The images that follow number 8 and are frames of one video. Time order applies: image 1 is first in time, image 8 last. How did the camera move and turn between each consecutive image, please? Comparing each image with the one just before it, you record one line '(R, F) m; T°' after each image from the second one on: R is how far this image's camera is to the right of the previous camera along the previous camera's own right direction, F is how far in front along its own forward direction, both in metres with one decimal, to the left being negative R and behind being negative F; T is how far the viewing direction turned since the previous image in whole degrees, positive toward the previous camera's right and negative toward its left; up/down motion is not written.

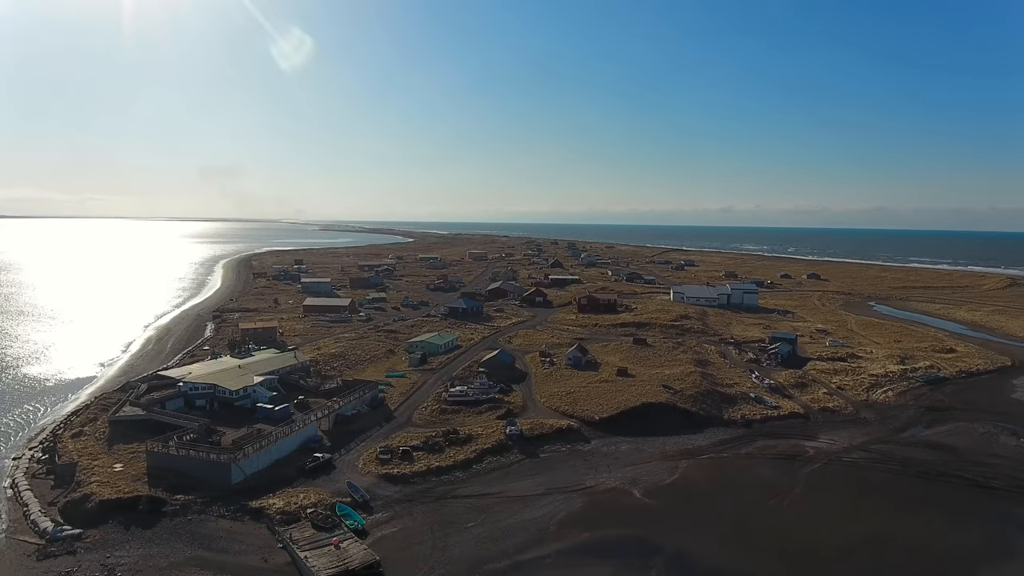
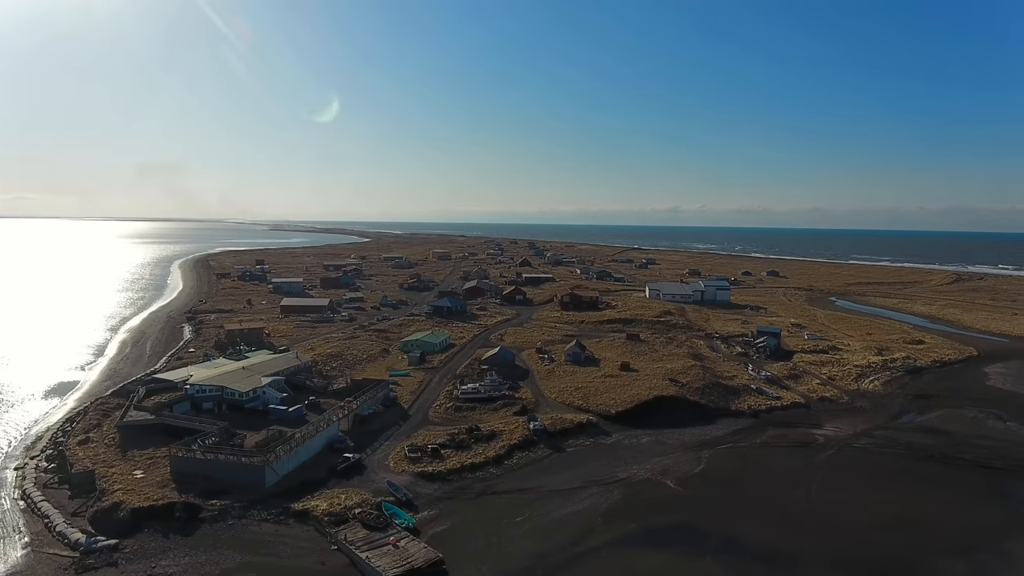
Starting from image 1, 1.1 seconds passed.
(-2.5, 0.0) m; +5°
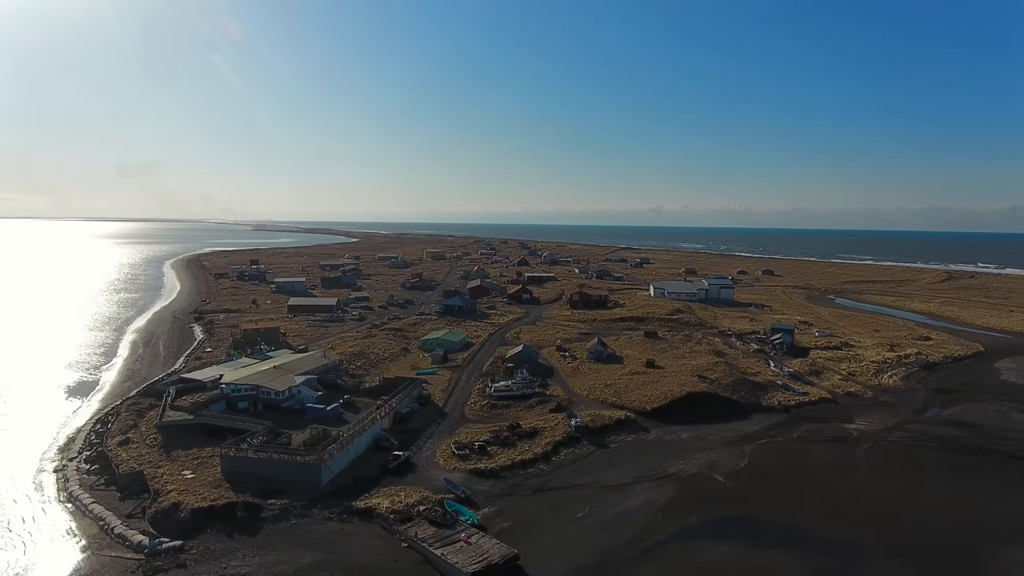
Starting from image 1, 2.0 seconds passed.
(-2.0, +0.1) m; +1°
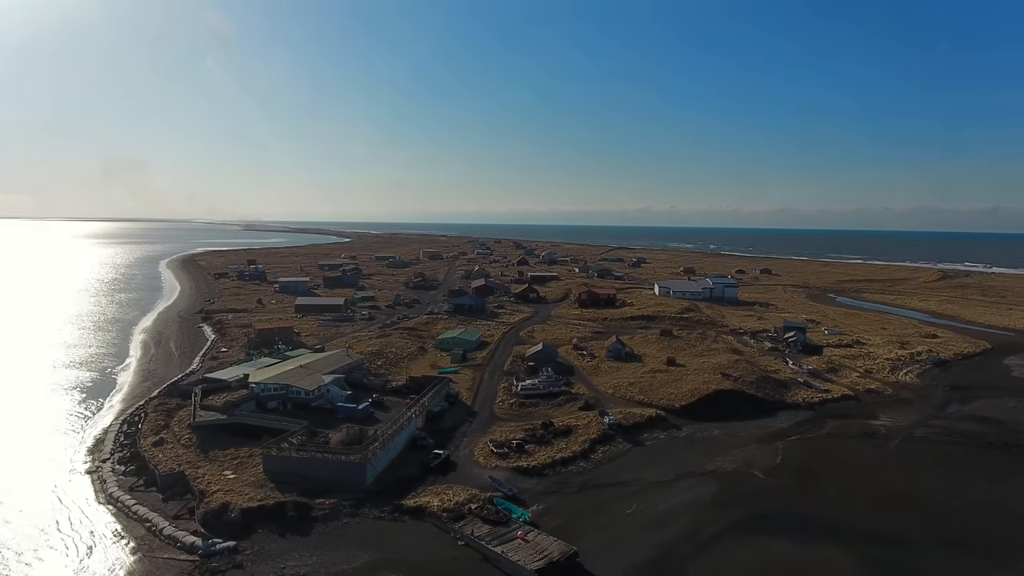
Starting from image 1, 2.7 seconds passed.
(-1.6, +0.1) m; +1°
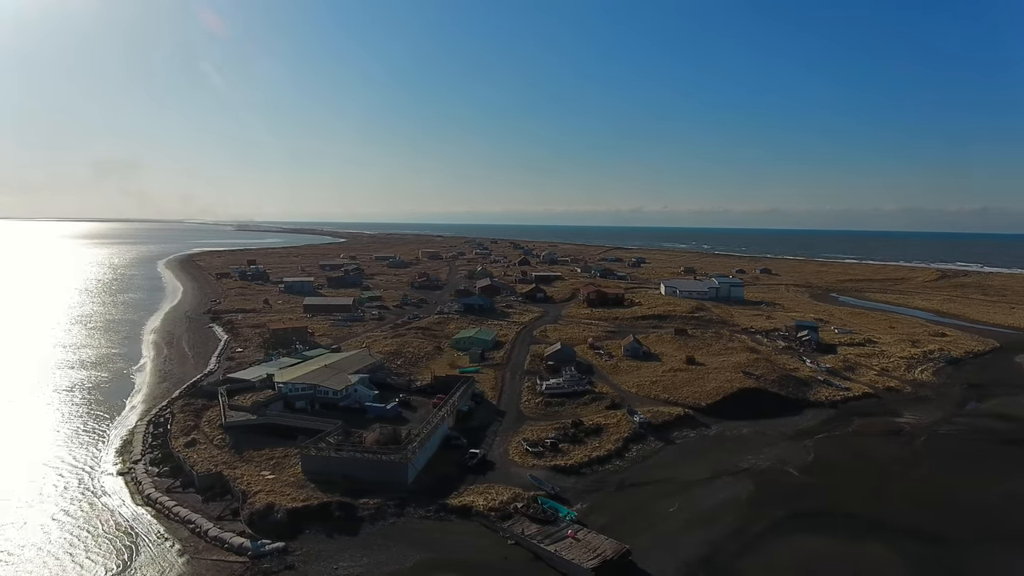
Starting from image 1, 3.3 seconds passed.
(-1.3, +0.1) m; +1°
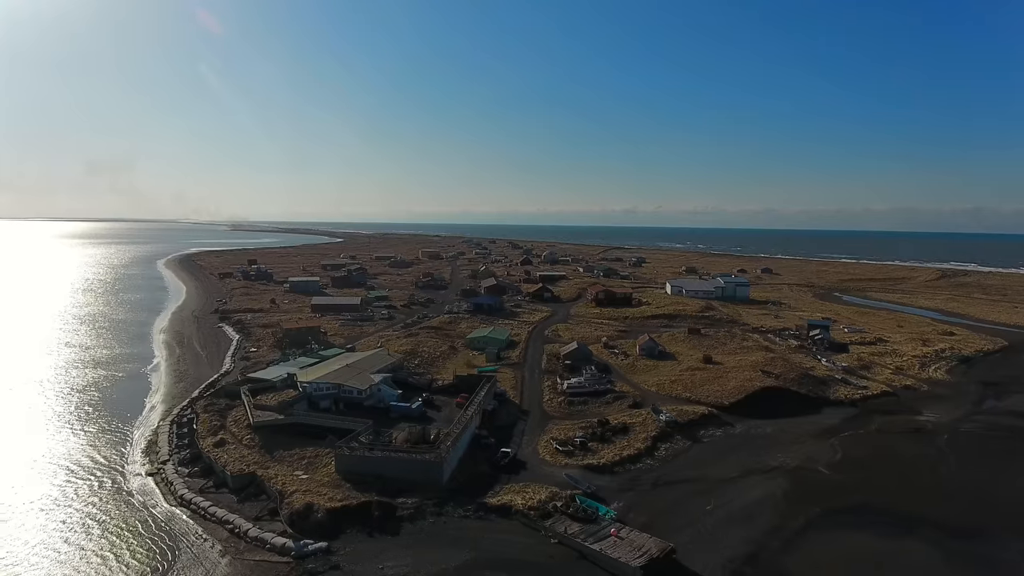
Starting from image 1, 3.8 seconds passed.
(-1.1, 0.0) m; 0°
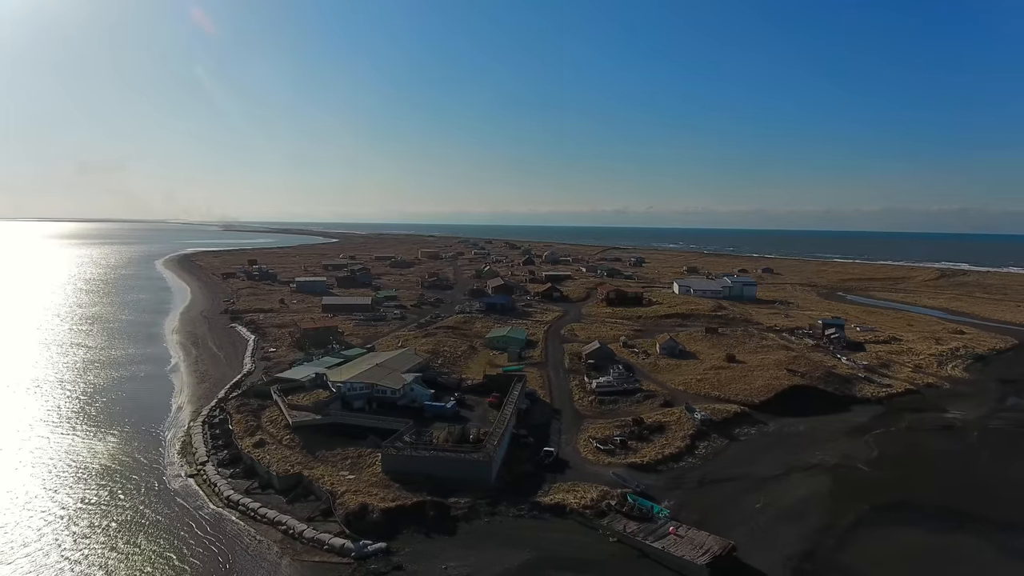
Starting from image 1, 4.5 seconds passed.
(-1.5, +0.1) m; +1°
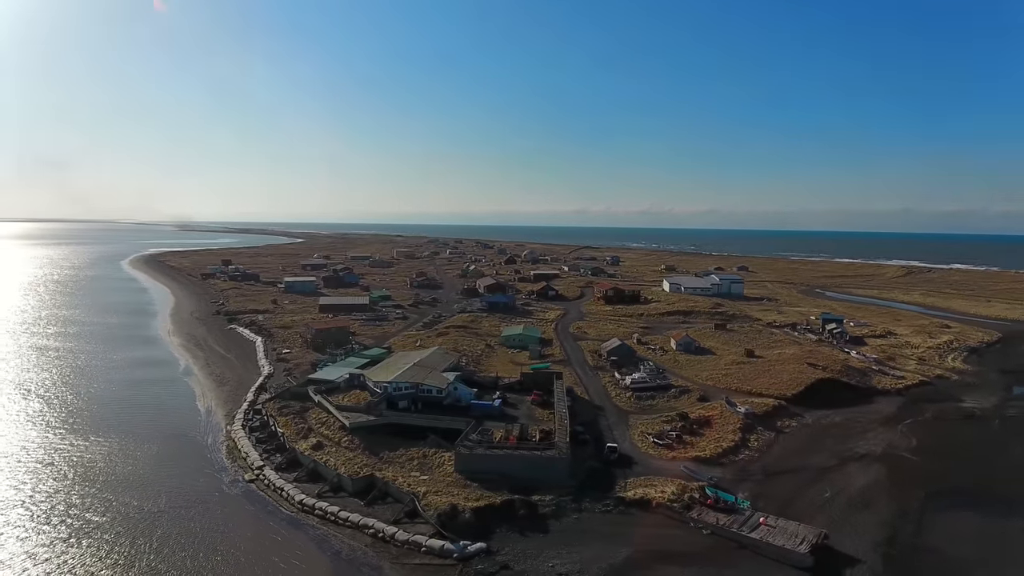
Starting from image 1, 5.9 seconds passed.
(-3.0, +0.2) m; +3°
